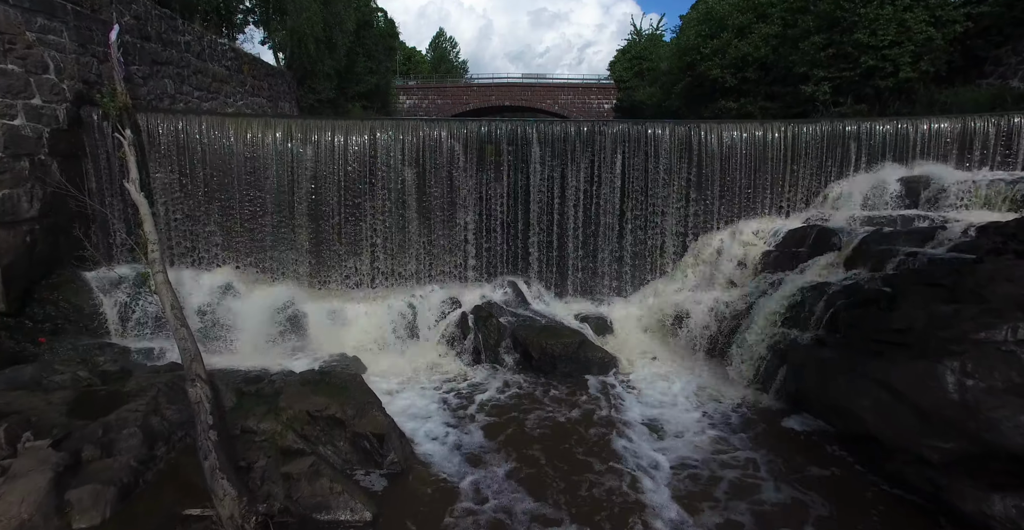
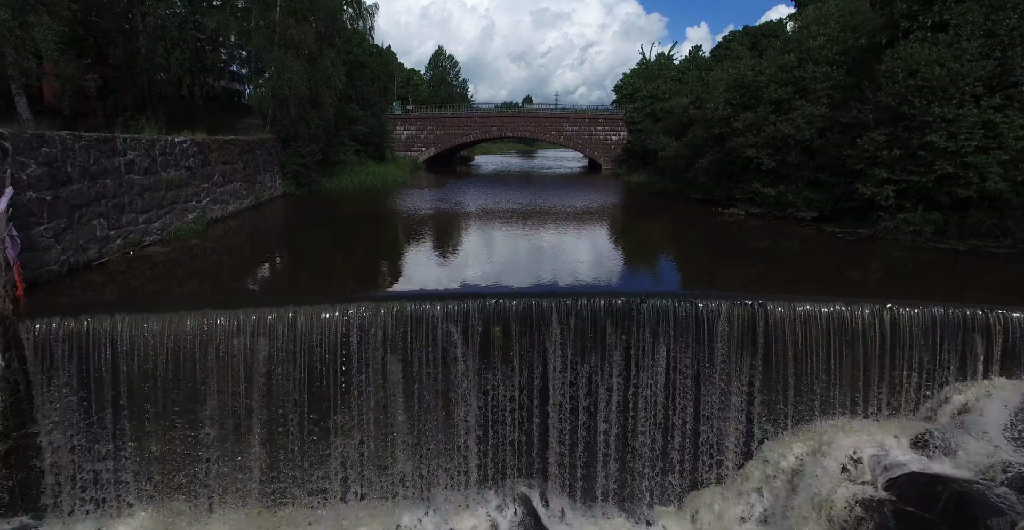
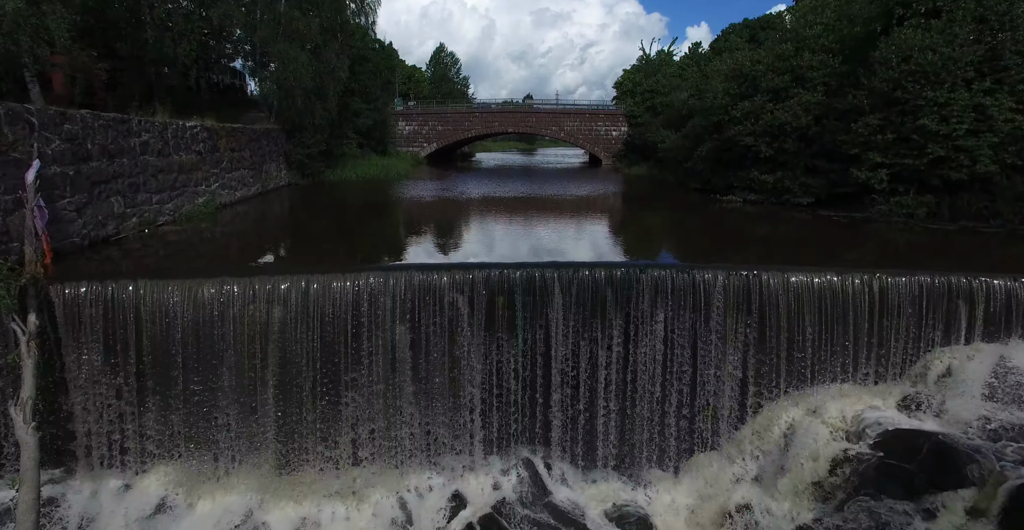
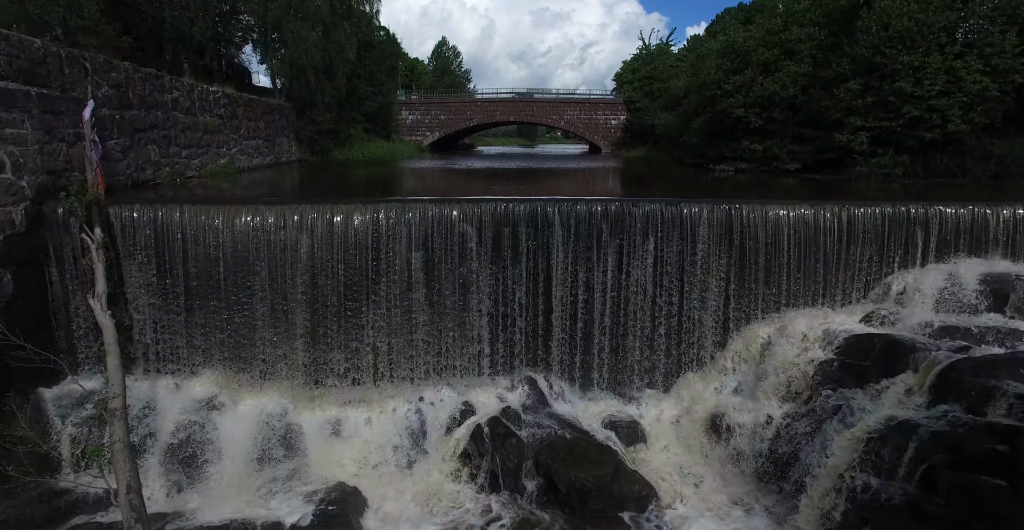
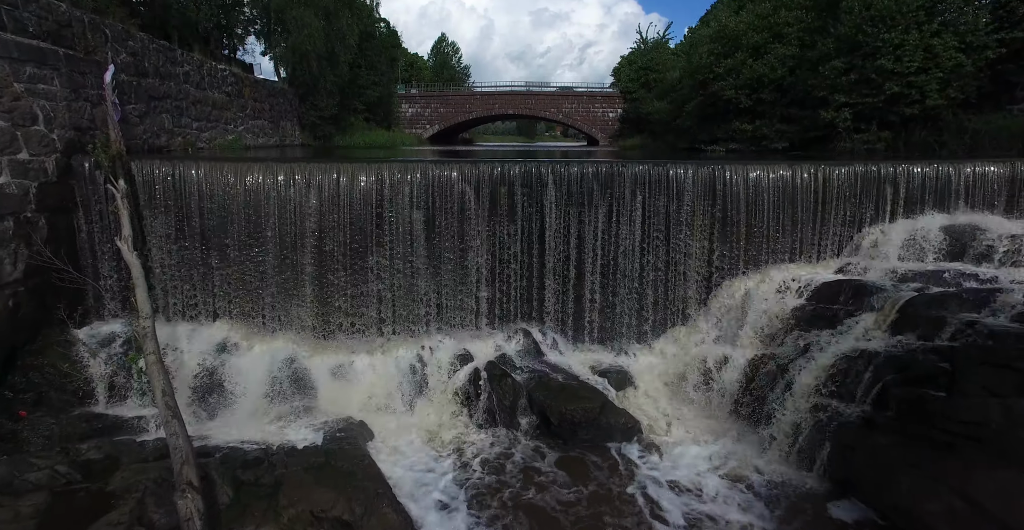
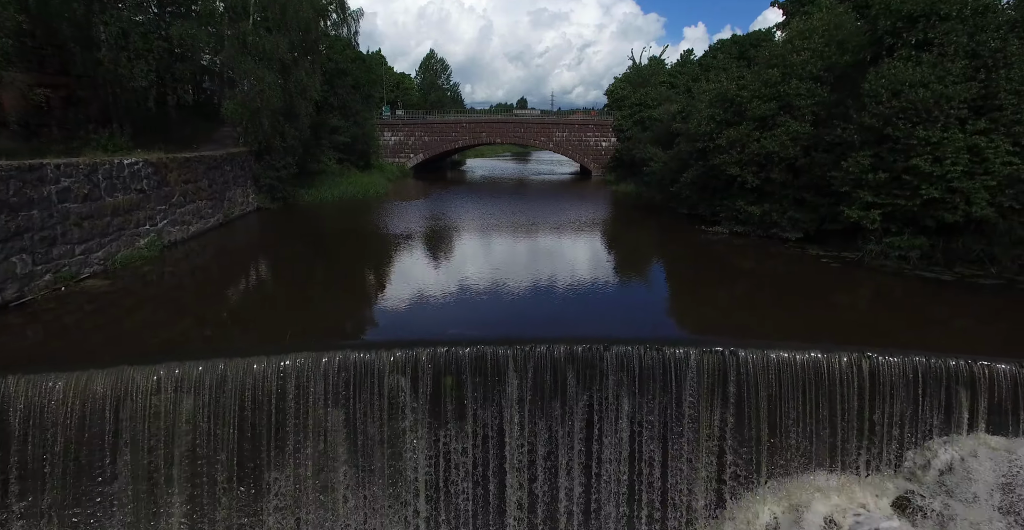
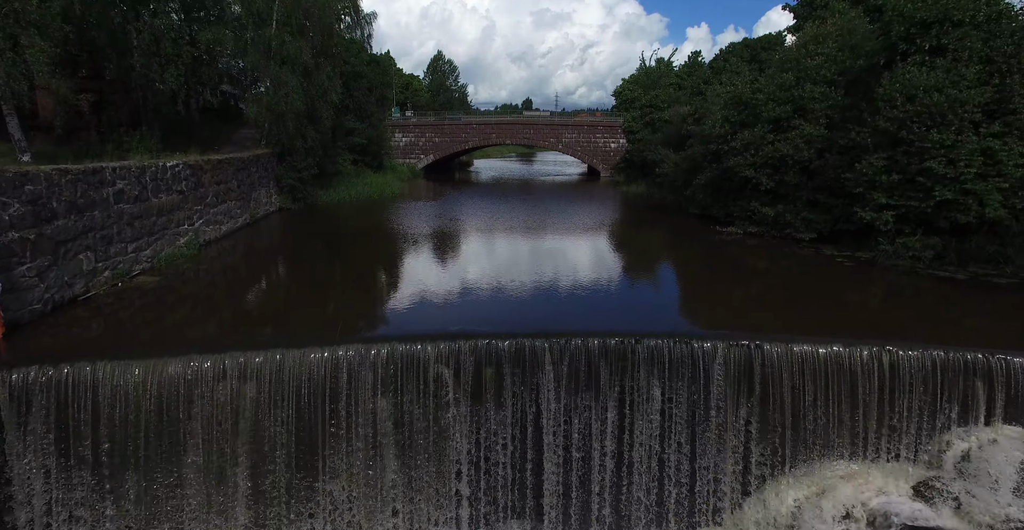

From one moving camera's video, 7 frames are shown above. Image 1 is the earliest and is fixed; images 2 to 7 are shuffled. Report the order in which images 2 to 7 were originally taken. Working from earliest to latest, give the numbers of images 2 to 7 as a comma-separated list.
5, 4, 3, 2, 7, 6
